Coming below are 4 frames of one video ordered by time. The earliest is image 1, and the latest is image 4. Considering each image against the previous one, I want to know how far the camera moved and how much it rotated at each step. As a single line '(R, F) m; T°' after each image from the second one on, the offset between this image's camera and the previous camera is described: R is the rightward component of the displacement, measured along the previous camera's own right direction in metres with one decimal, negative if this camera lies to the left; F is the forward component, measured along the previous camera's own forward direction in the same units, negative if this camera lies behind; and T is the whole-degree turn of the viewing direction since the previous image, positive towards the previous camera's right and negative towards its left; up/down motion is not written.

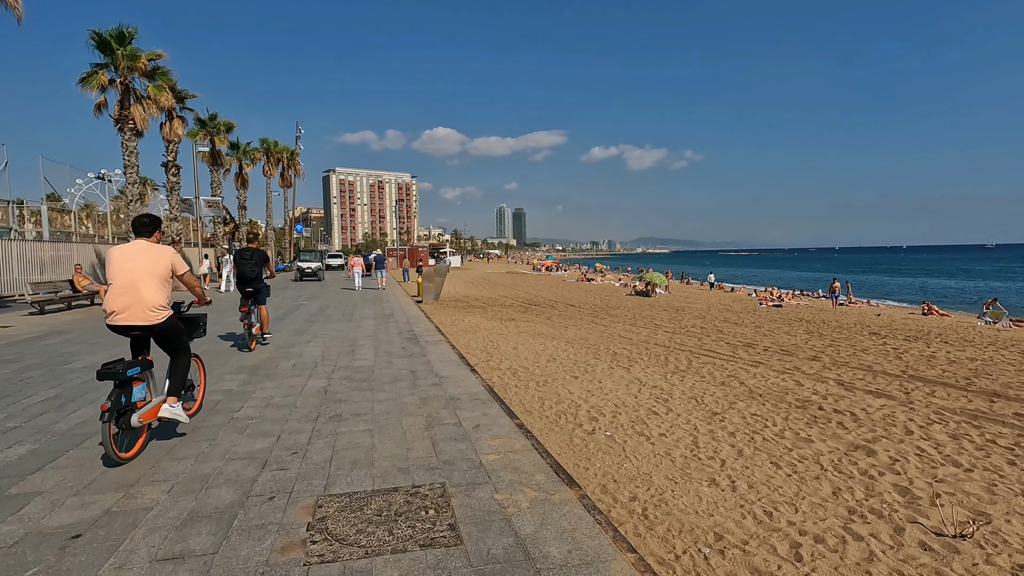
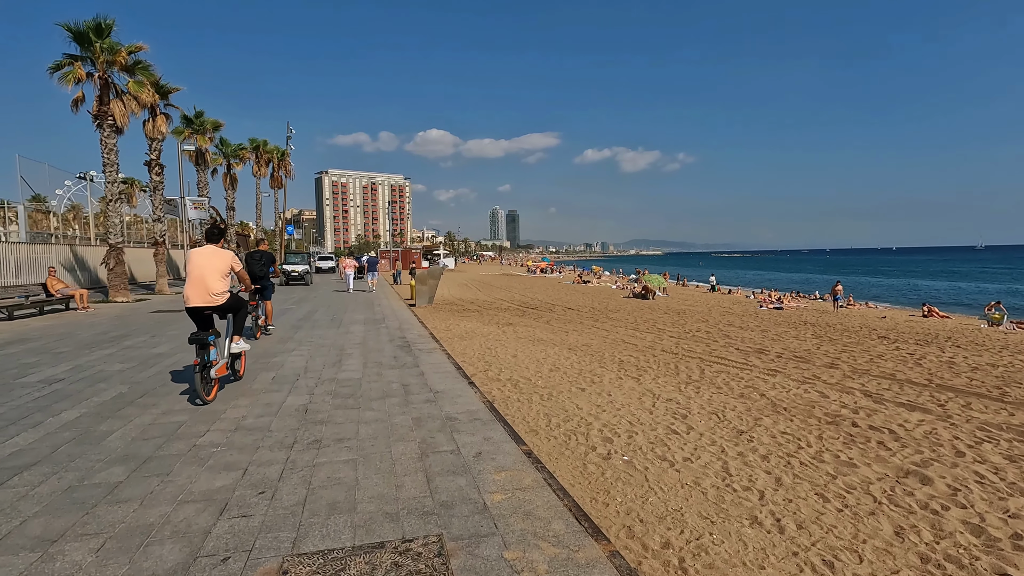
(-0.1, +0.7) m; +1°
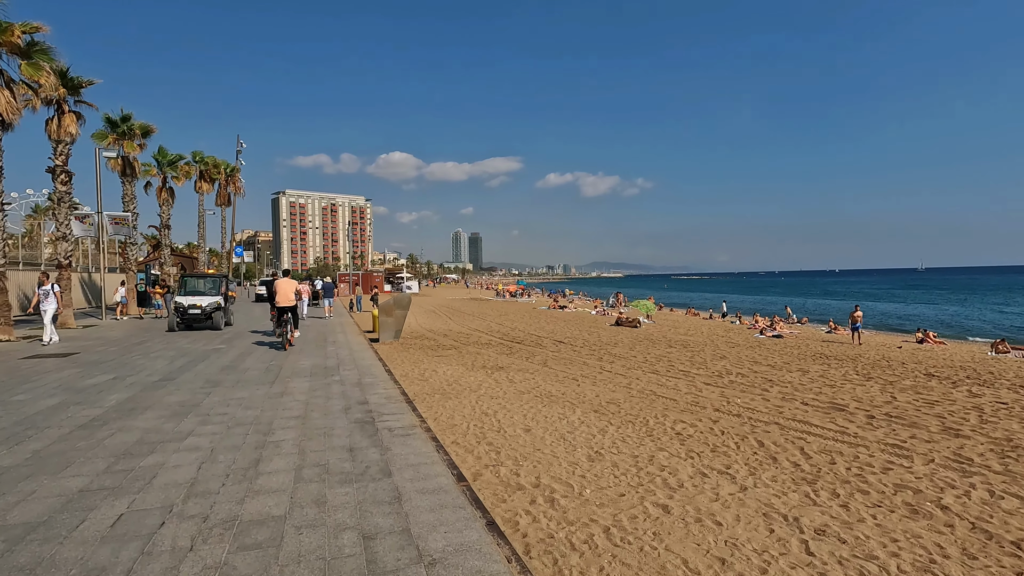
(-0.6, +3.0) m; +4°
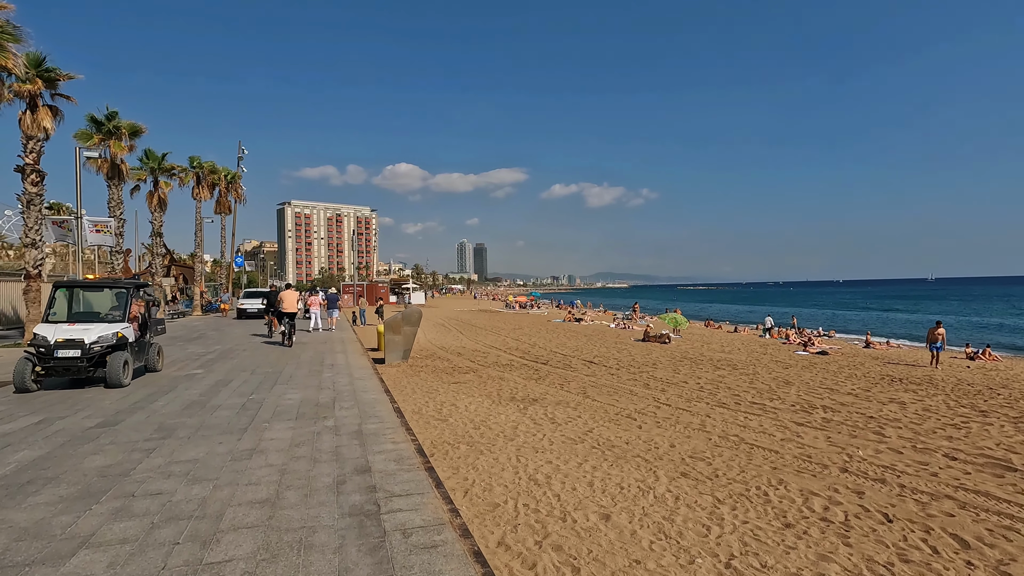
(-0.6, +2.2) m; -1°
